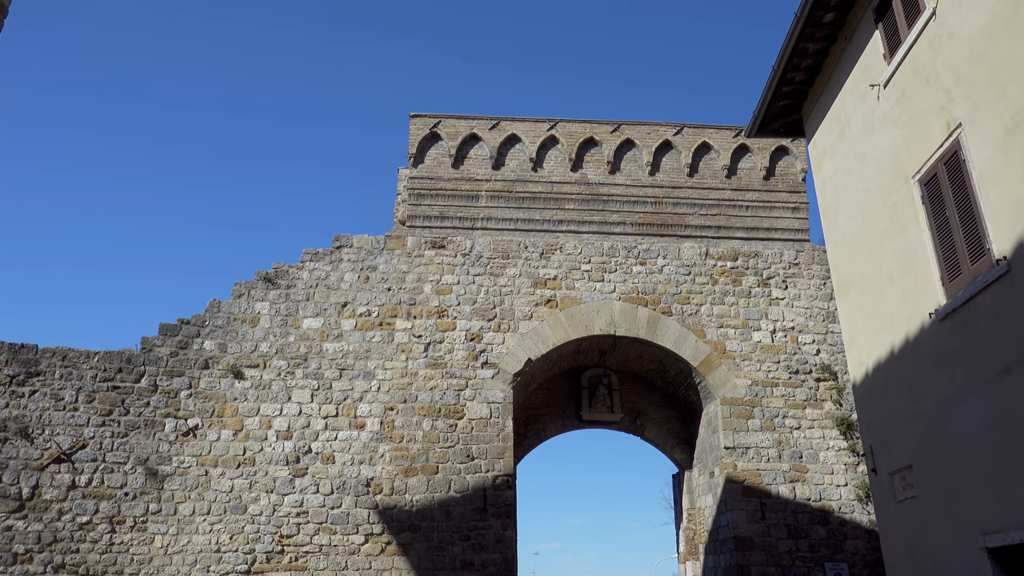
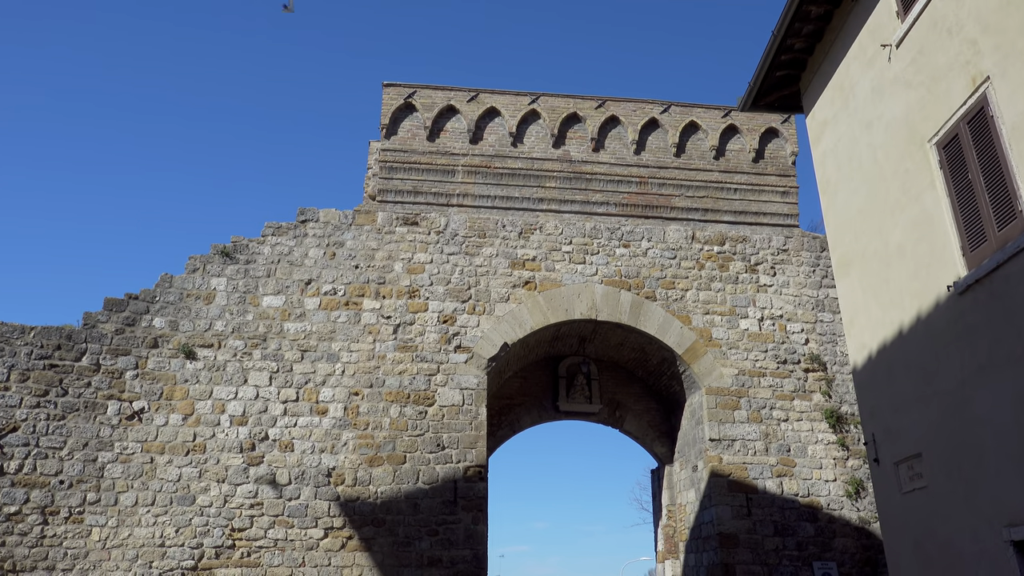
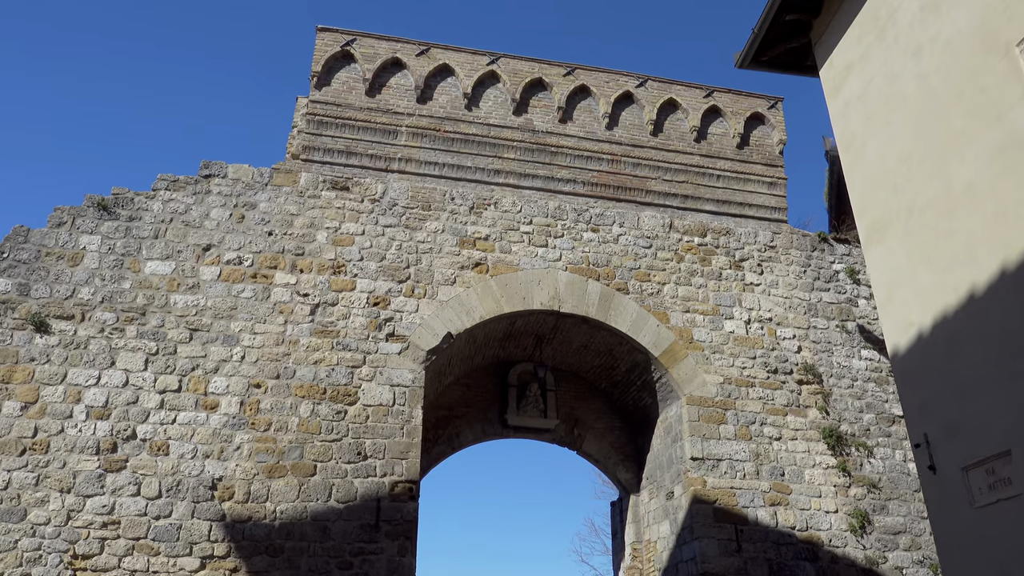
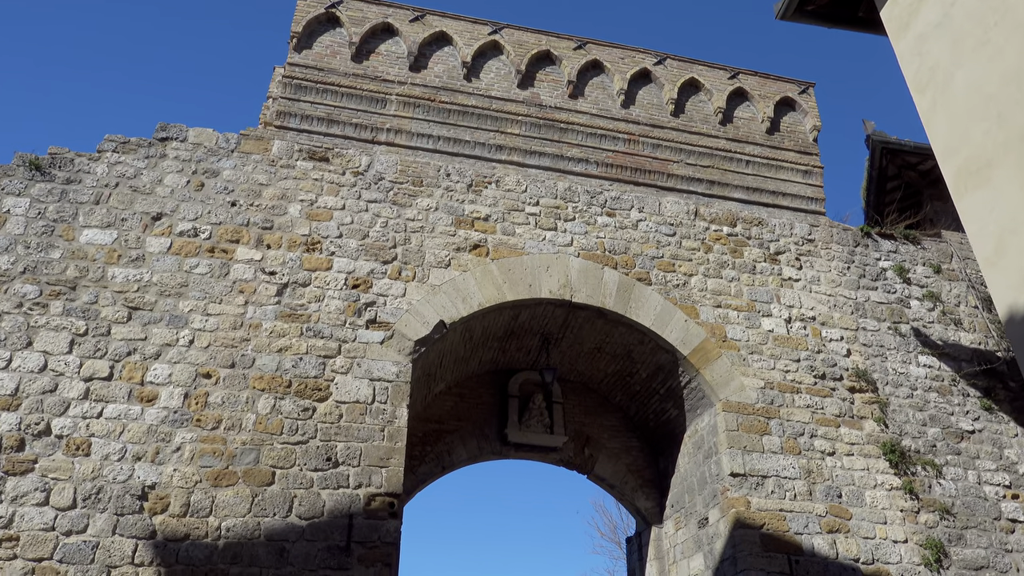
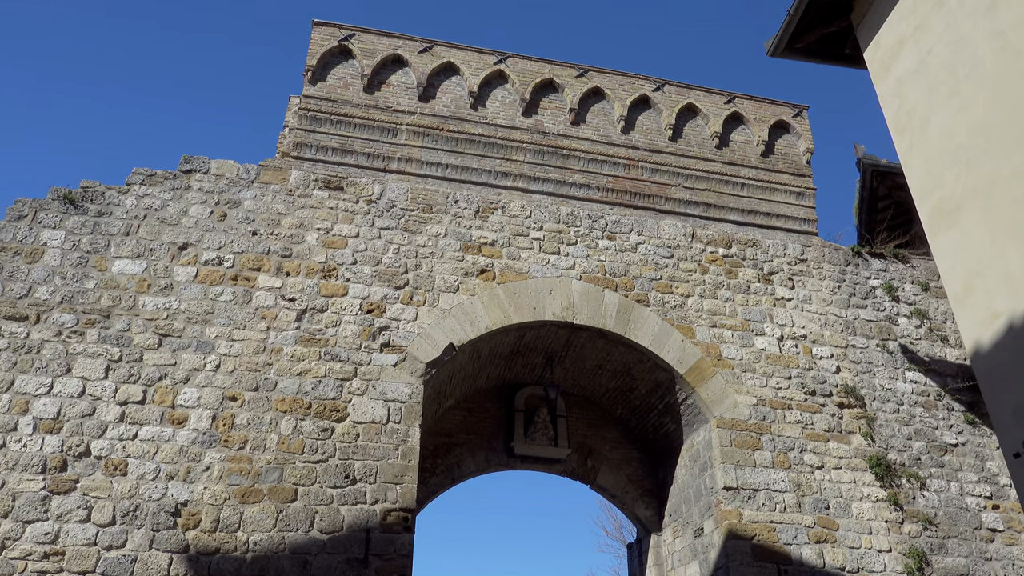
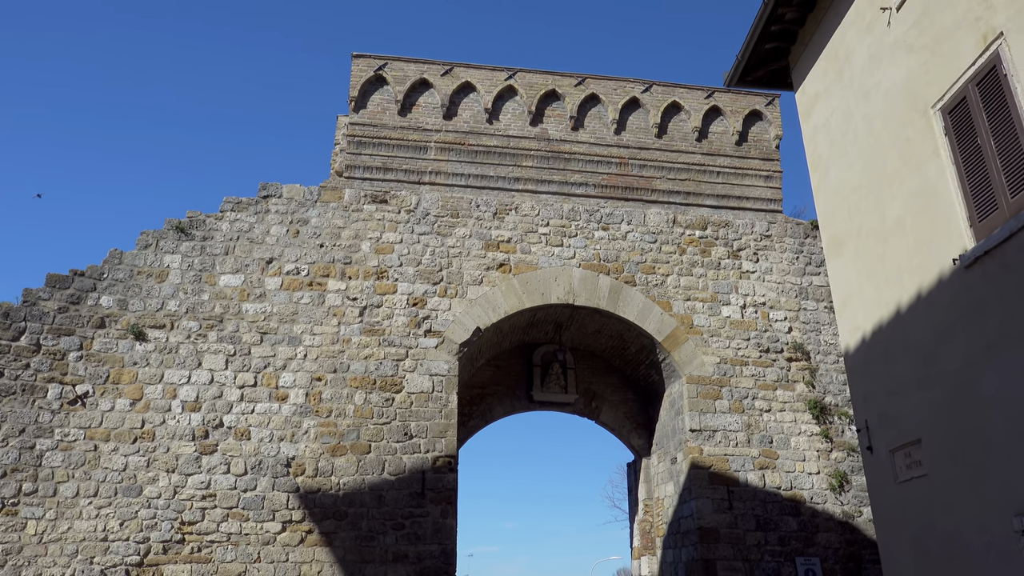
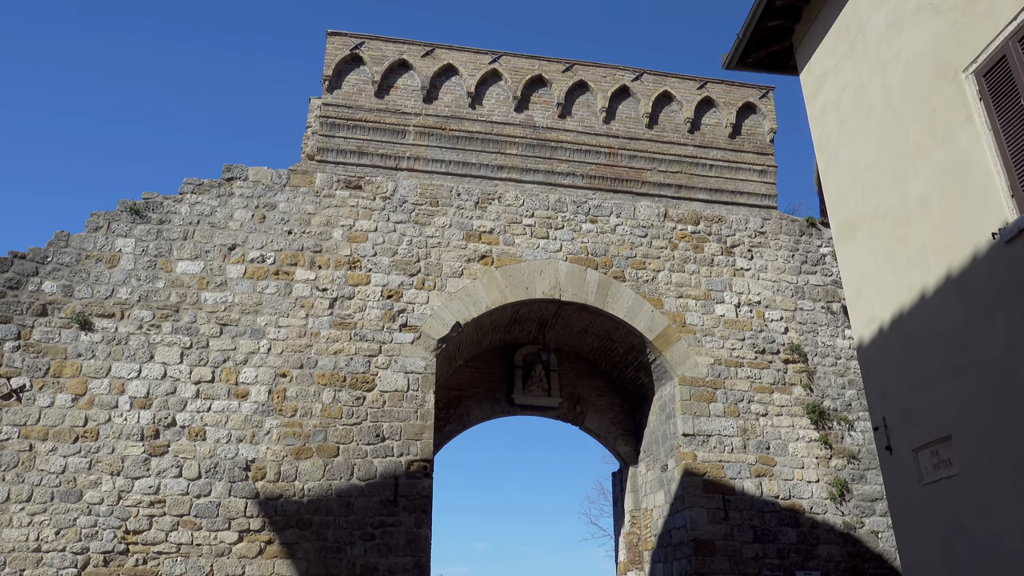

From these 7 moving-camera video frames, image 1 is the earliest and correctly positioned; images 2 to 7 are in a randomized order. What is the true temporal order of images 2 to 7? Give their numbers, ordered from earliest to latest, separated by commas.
2, 6, 7, 3, 5, 4
